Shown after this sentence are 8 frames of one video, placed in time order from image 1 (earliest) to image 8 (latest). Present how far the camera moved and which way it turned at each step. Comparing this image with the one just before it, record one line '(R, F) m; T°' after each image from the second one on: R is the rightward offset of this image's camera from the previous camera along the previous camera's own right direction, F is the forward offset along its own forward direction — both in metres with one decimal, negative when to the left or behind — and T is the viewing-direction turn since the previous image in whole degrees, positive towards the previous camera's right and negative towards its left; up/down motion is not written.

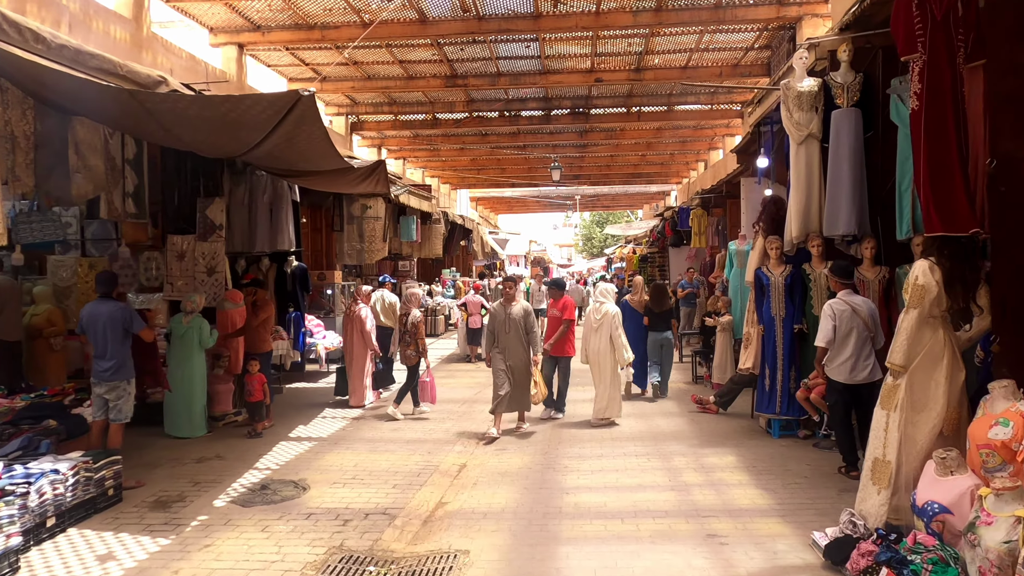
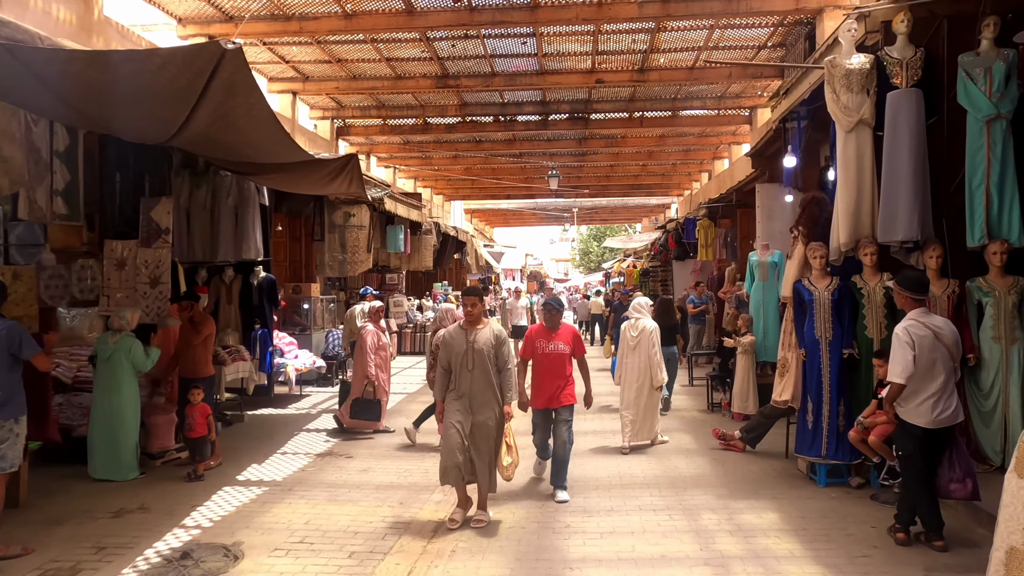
(0.0, +1.0) m; 0°
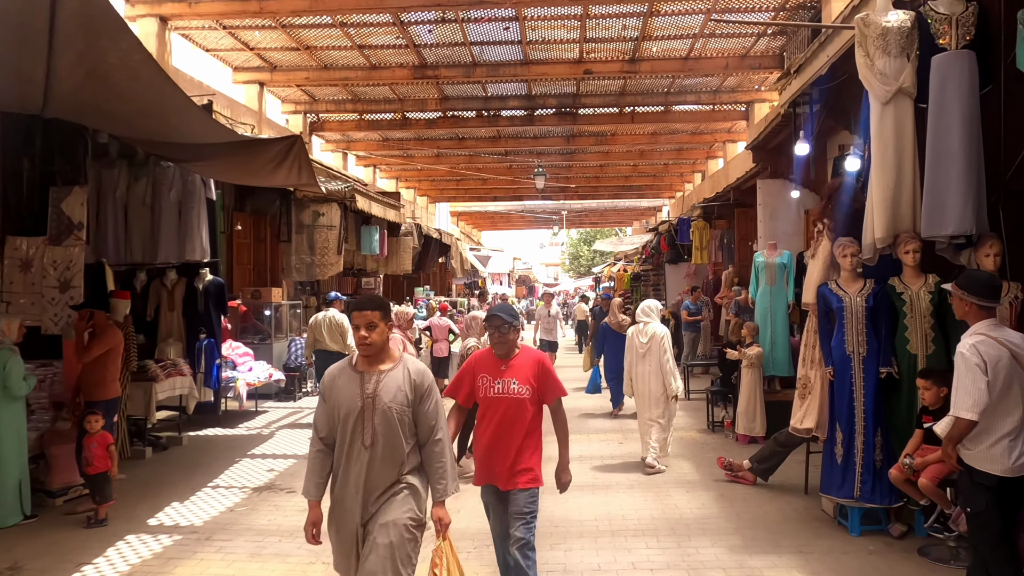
(+0.1, +0.9) m; +1°
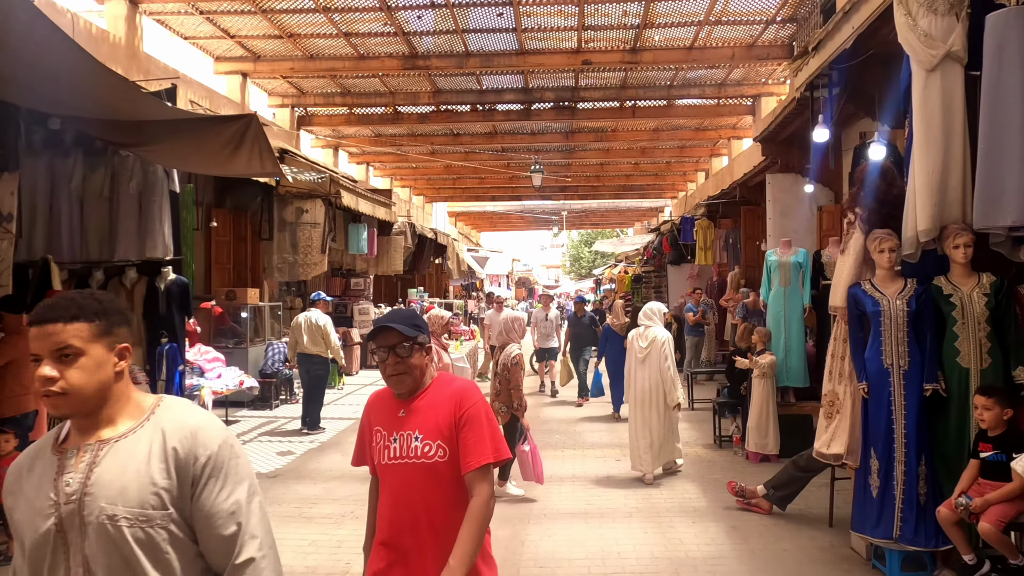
(+0.1, +0.6) m; 0°
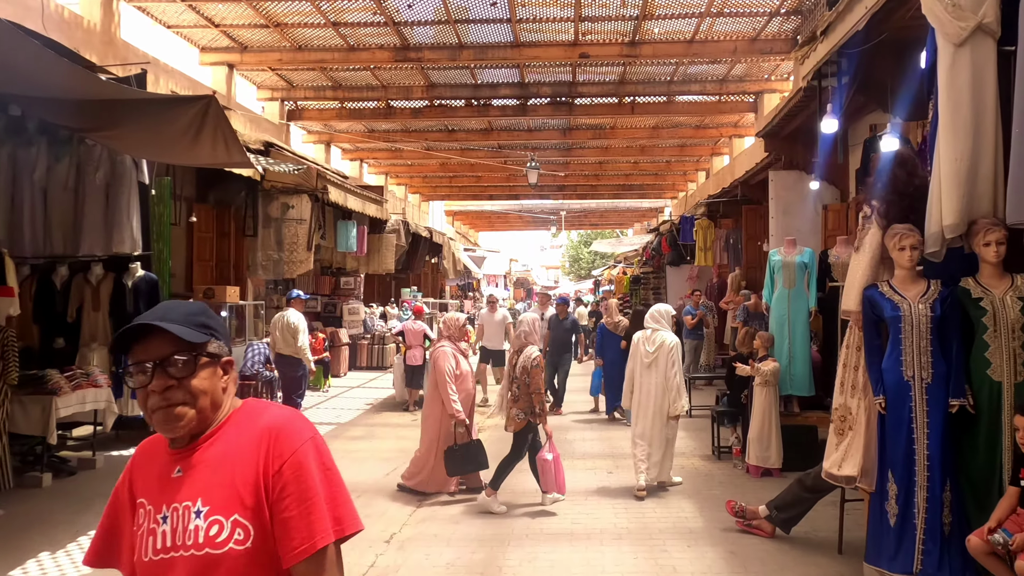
(+0.1, +0.4) m; 0°
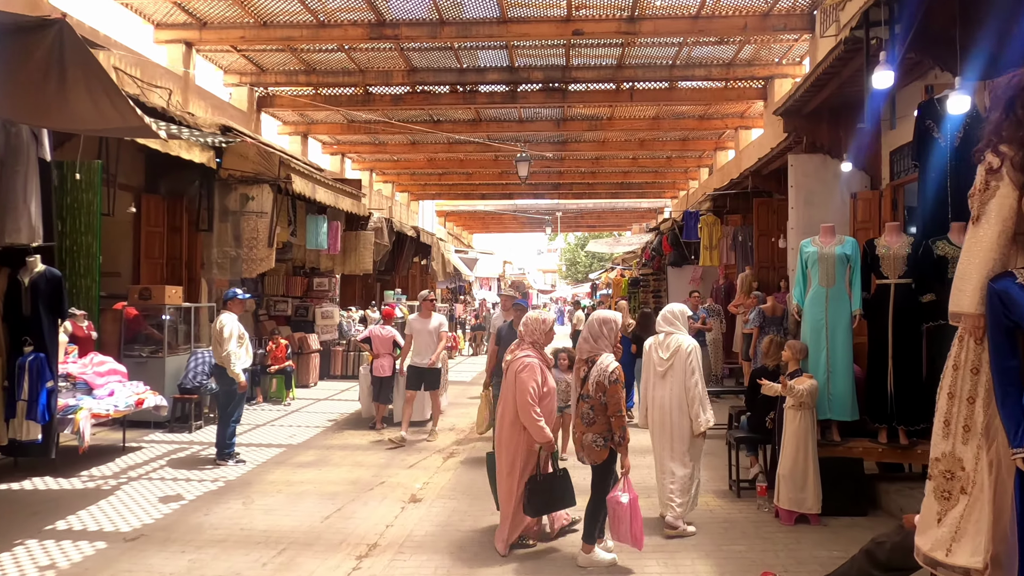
(+0.2, +1.1) m; 0°
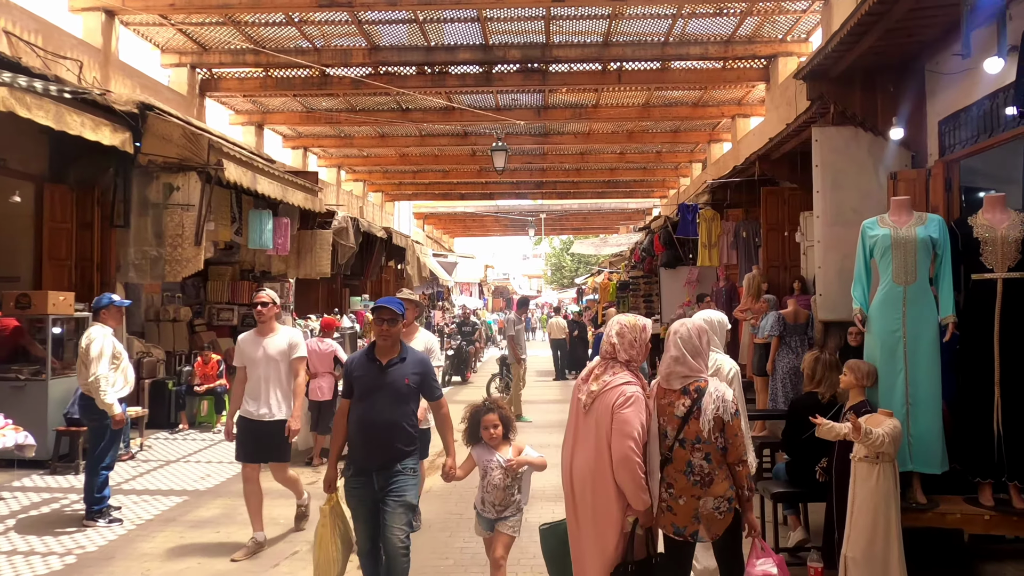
(+0.2, +1.3) m; +1°
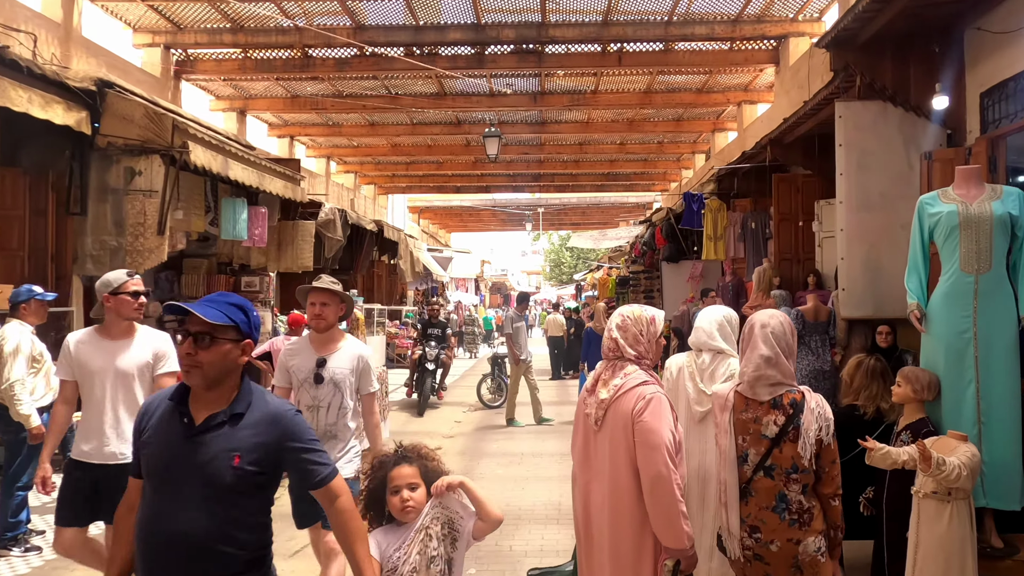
(+0.1, +0.6) m; 0°
